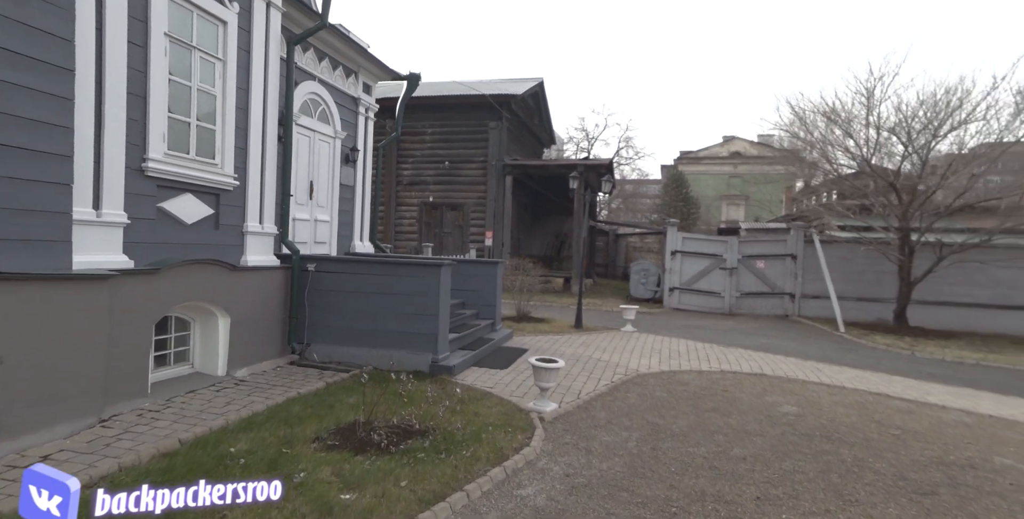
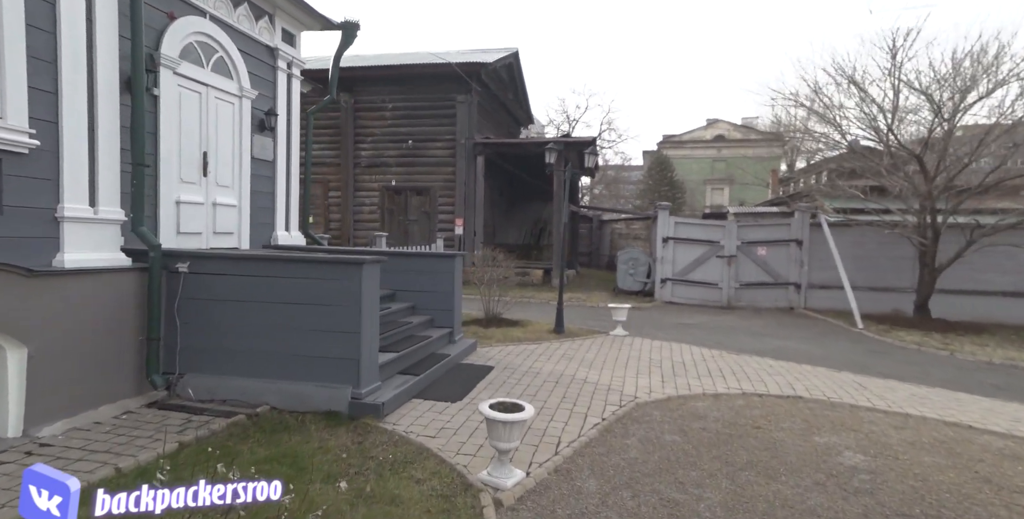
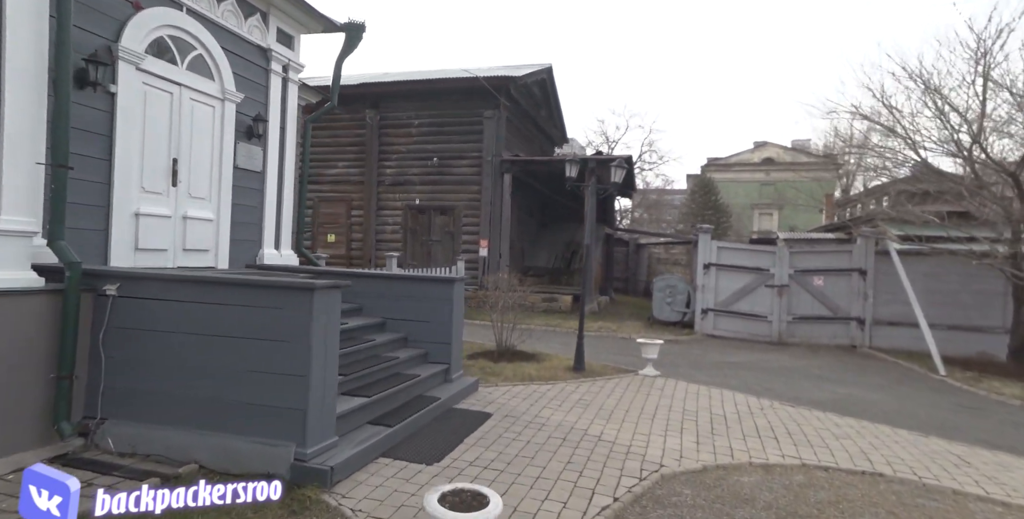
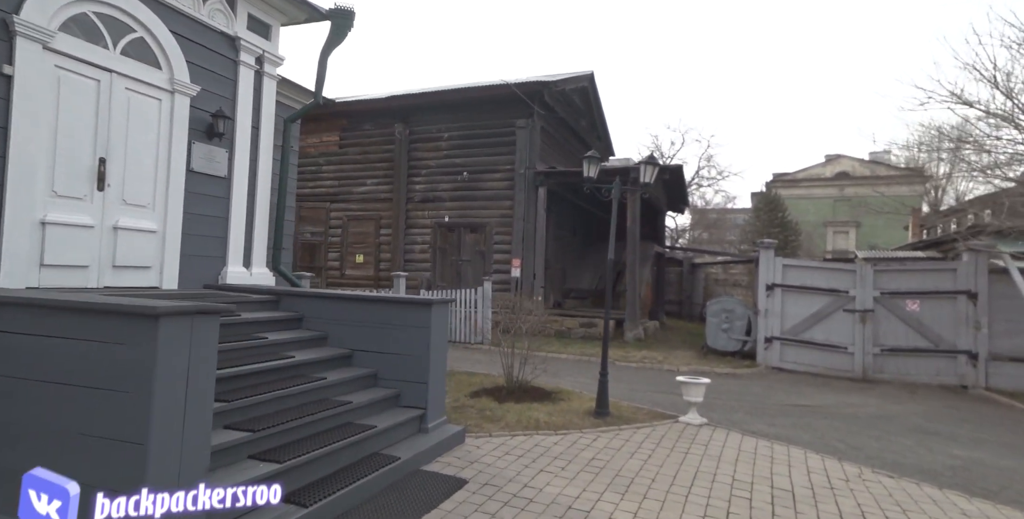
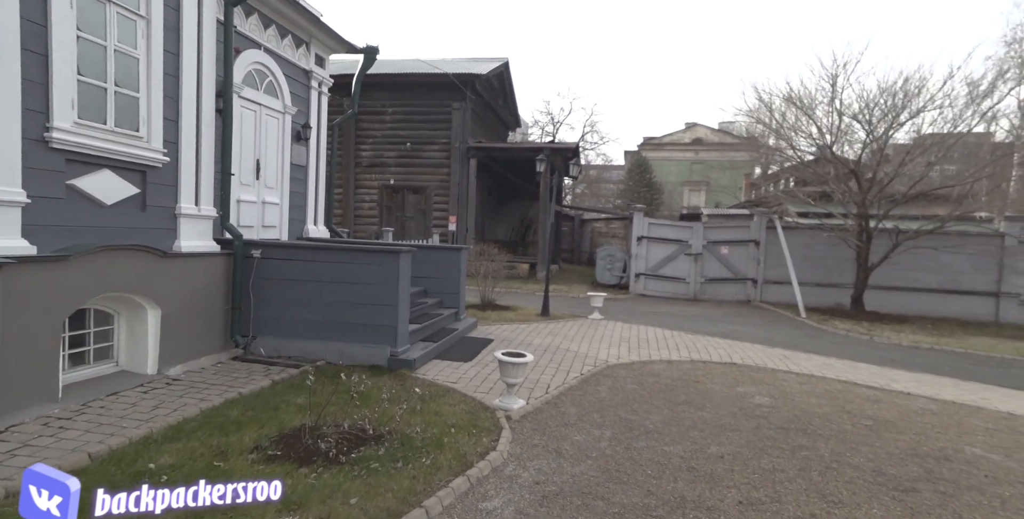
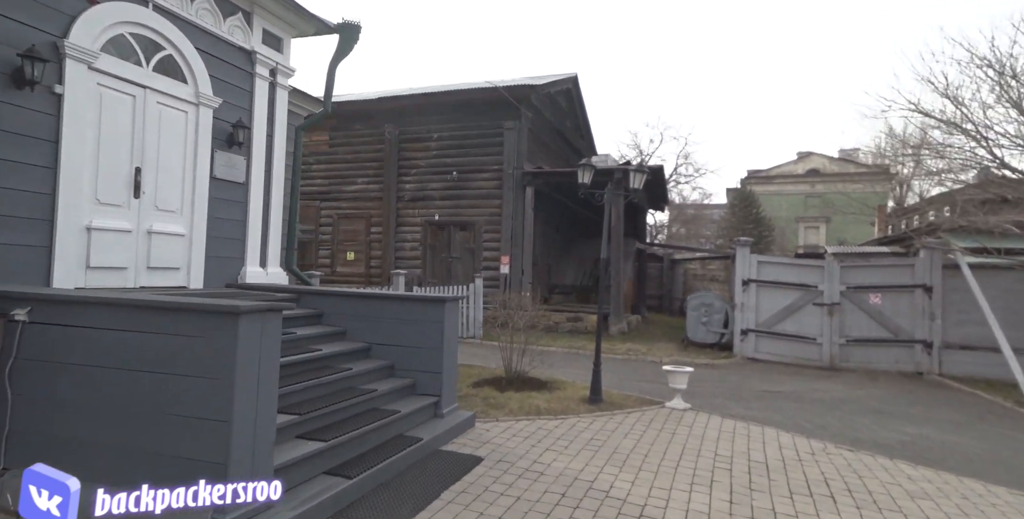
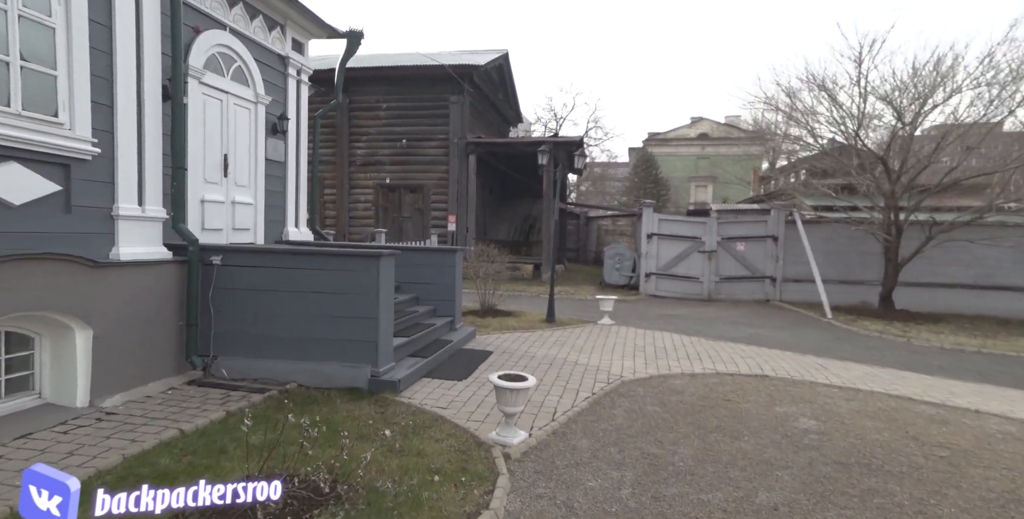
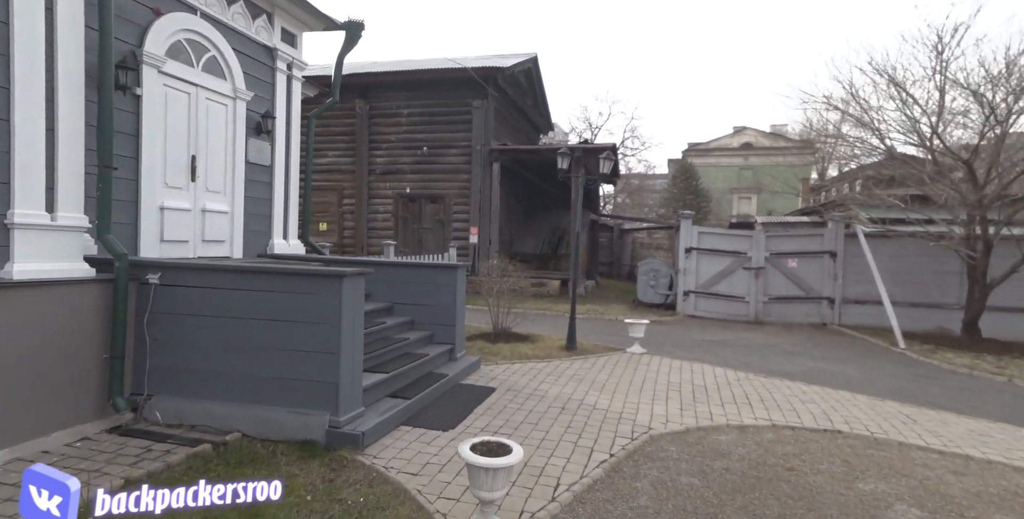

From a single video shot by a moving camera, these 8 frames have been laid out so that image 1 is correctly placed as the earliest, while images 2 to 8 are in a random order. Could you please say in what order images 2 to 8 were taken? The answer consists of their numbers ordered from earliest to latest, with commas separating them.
5, 7, 2, 8, 3, 6, 4
